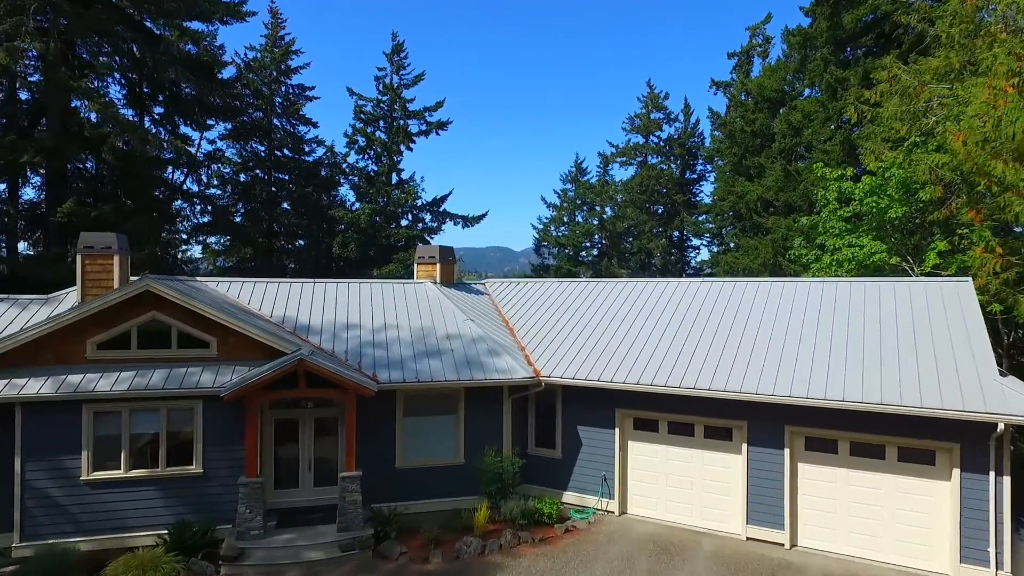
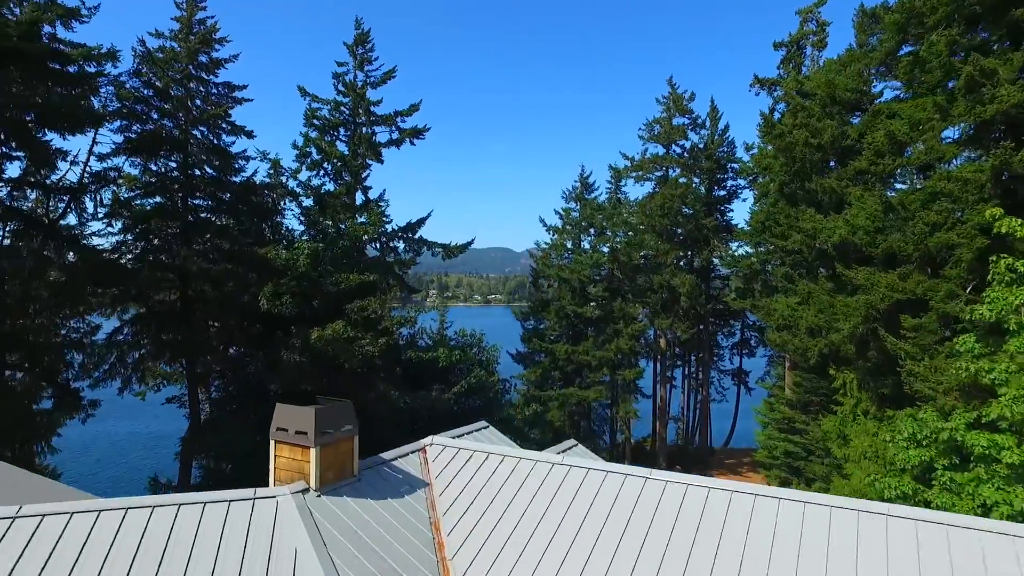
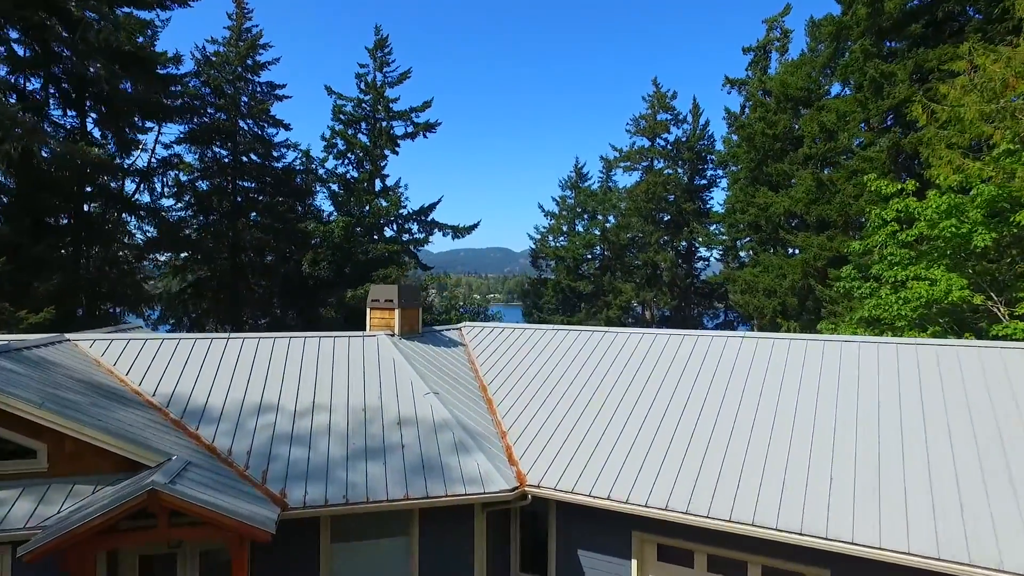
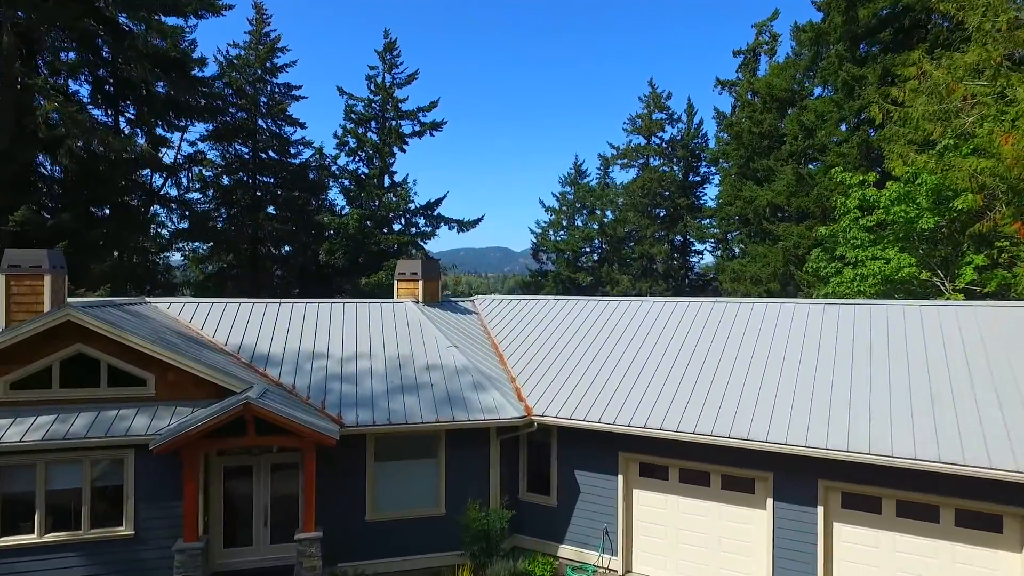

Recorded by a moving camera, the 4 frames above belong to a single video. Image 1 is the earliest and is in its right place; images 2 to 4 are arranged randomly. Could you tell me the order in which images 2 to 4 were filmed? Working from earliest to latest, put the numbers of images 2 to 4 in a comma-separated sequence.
4, 3, 2
